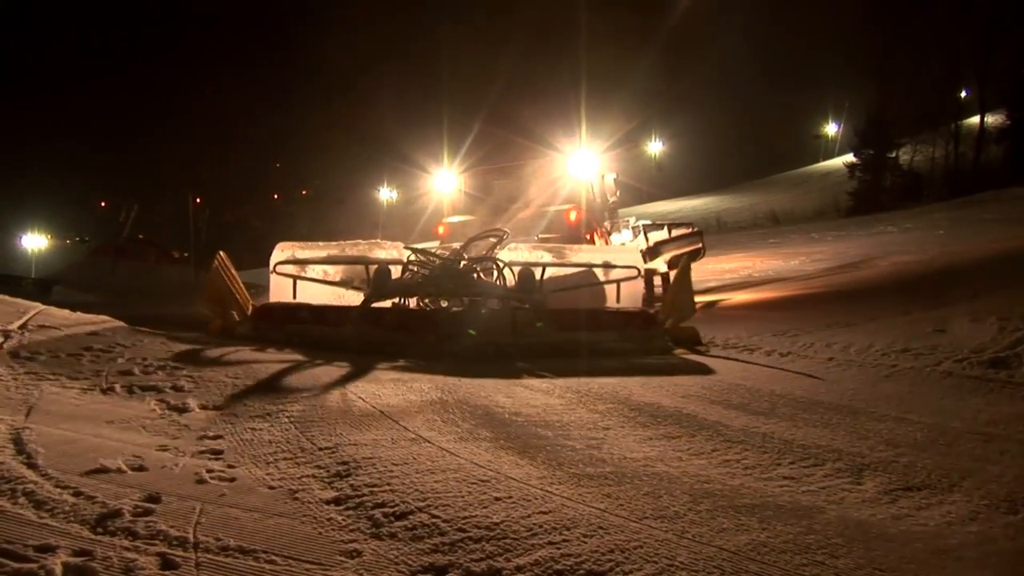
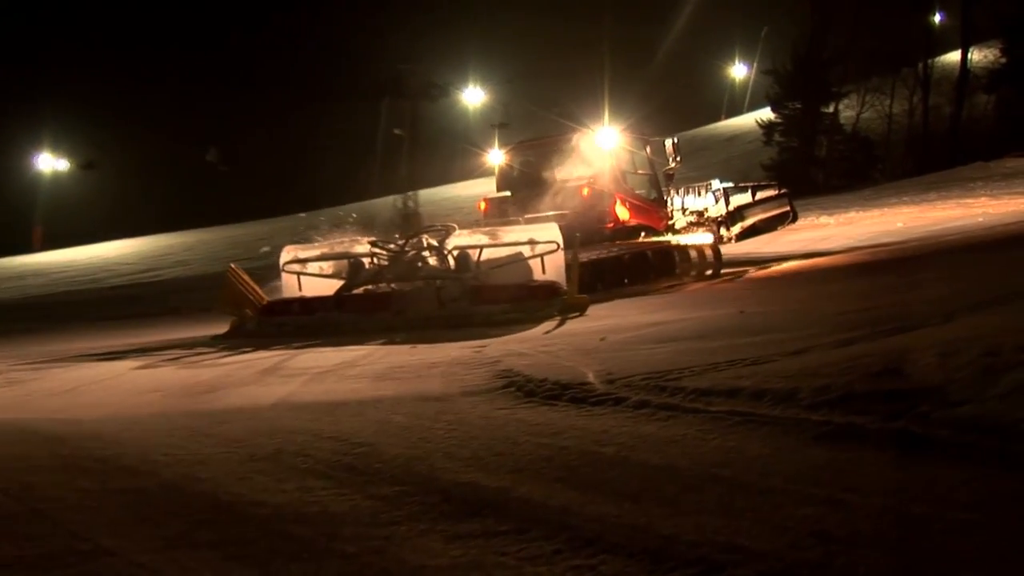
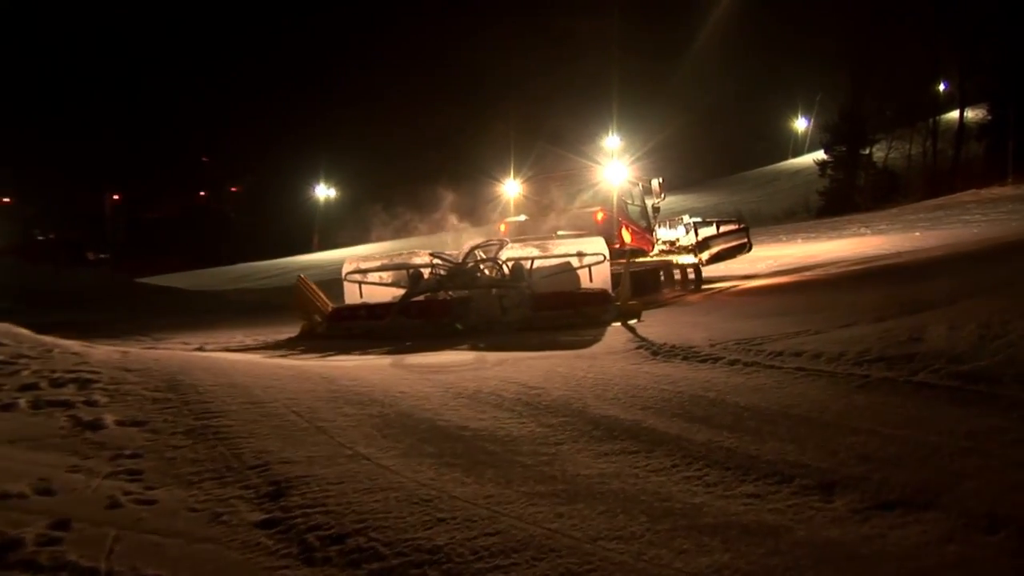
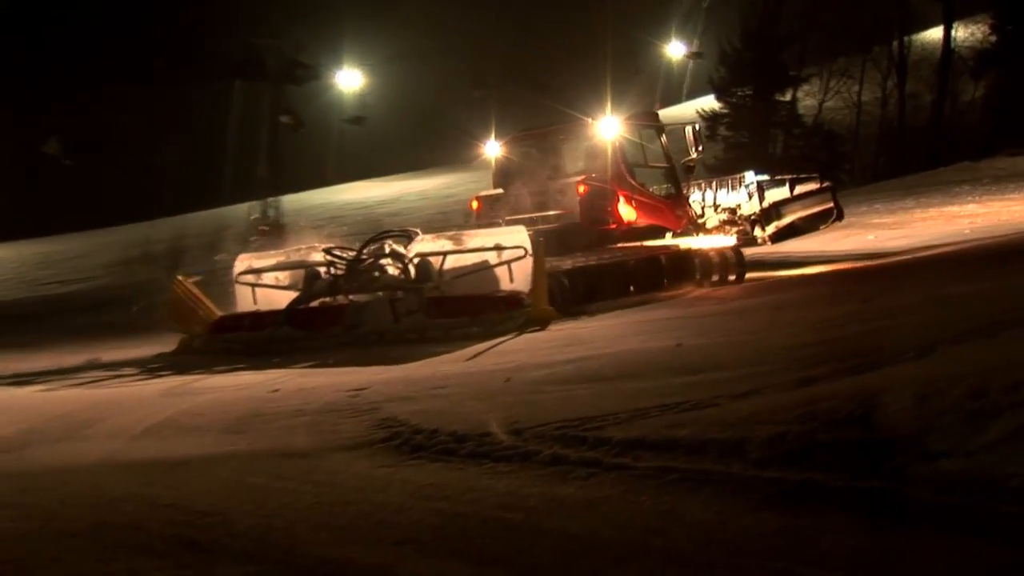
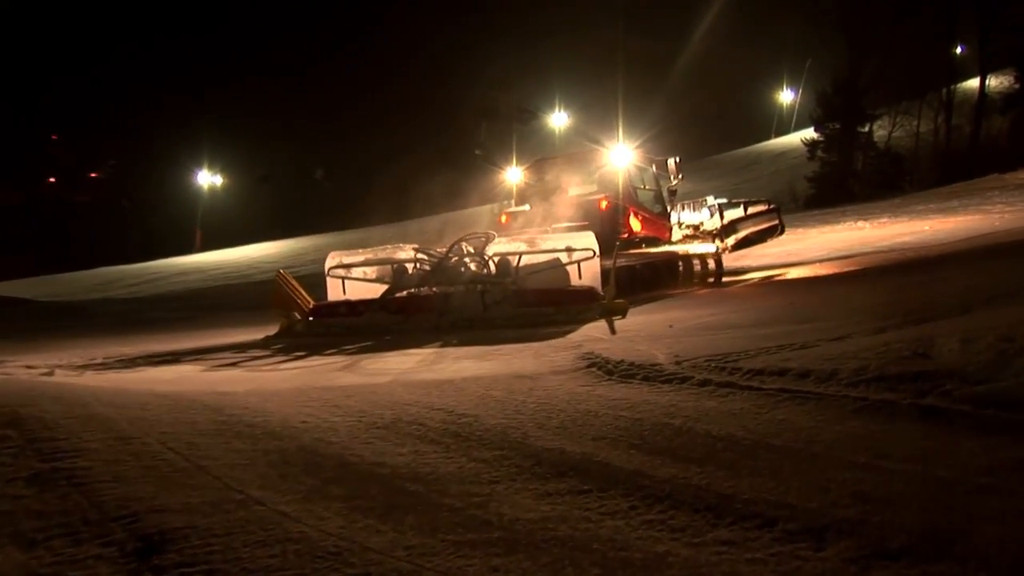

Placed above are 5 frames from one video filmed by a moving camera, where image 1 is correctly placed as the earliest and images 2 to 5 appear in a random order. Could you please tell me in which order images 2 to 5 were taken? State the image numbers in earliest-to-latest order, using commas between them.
3, 5, 2, 4
